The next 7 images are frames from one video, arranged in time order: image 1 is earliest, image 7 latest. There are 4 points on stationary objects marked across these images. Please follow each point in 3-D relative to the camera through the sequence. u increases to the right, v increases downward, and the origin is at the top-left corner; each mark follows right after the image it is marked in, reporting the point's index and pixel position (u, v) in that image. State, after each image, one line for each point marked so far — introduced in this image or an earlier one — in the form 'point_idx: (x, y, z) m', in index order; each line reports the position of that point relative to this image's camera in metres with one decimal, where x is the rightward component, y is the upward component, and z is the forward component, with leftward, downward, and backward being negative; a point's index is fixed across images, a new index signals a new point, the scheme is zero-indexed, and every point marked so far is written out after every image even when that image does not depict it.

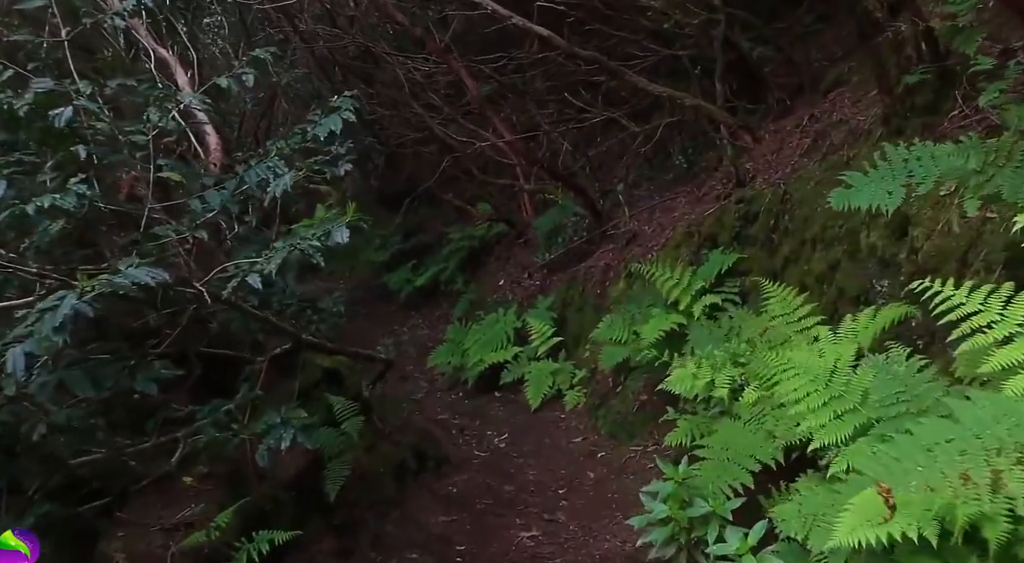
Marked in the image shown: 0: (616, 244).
0: (+1.2, +0.4, +10.3) m
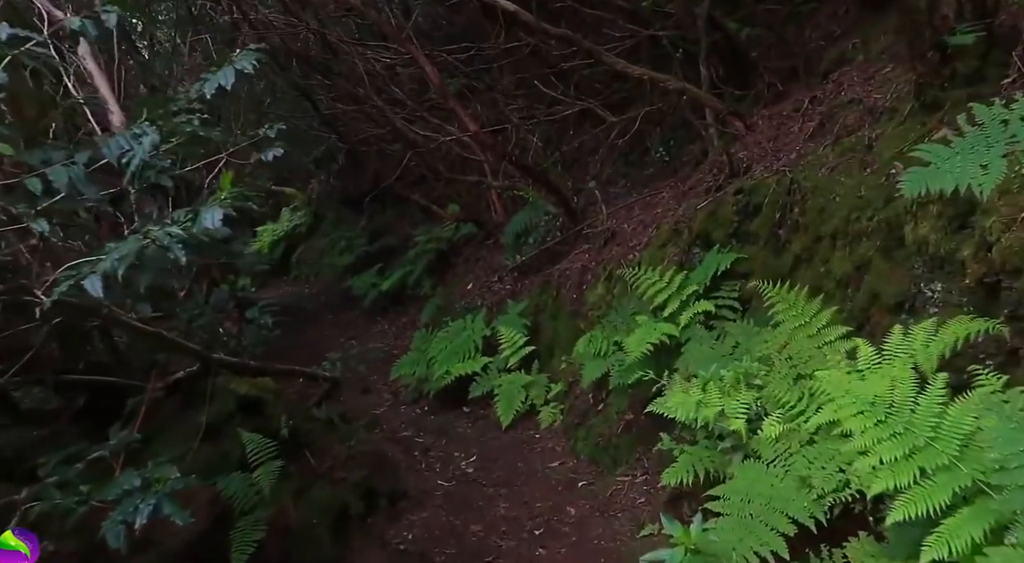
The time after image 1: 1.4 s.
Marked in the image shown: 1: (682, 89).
0: (+0.8, +0.4, +9.5) m
1: (+1.4, +1.6, +7.5) m
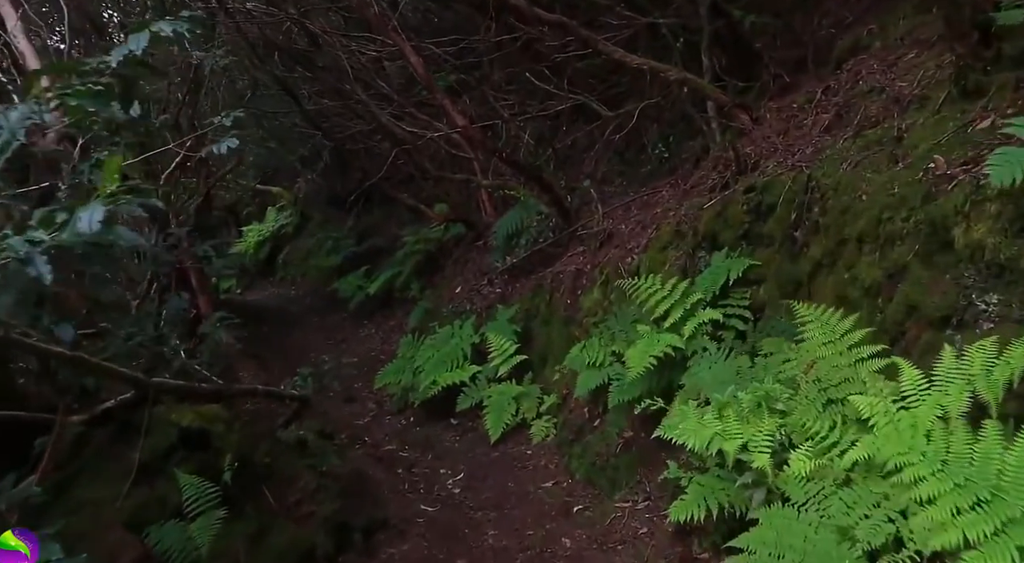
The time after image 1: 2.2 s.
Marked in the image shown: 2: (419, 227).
0: (+0.7, +0.4, +9.0) m
1: (+1.3, +1.6, +7.0) m
2: (-1.5, +0.9, +14.5) m
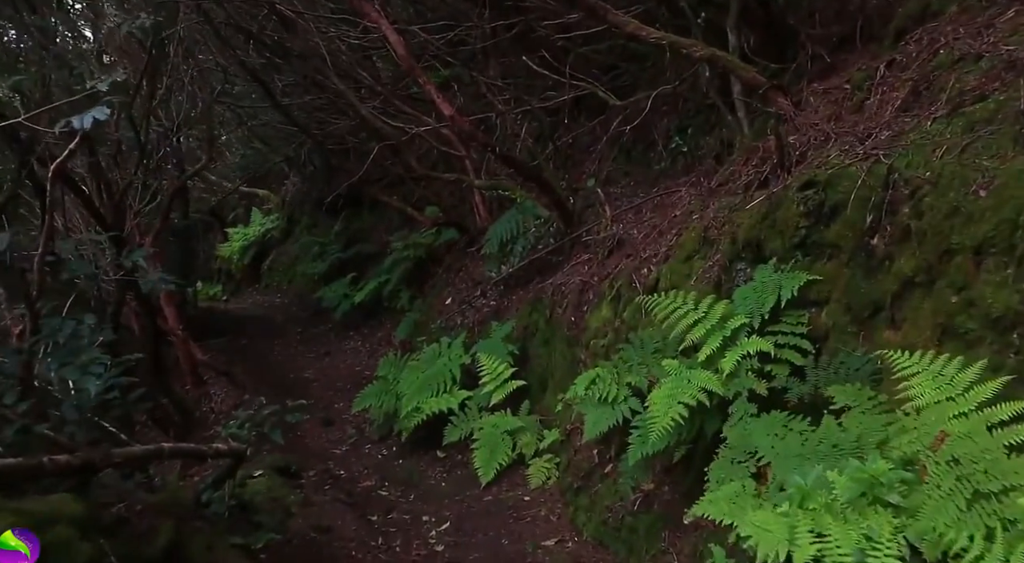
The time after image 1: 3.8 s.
0: (+0.7, +0.2, +7.9) m
1: (+1.3, +1.5, +5.8) m
2: (-1.5, +0.8, +13.3) m
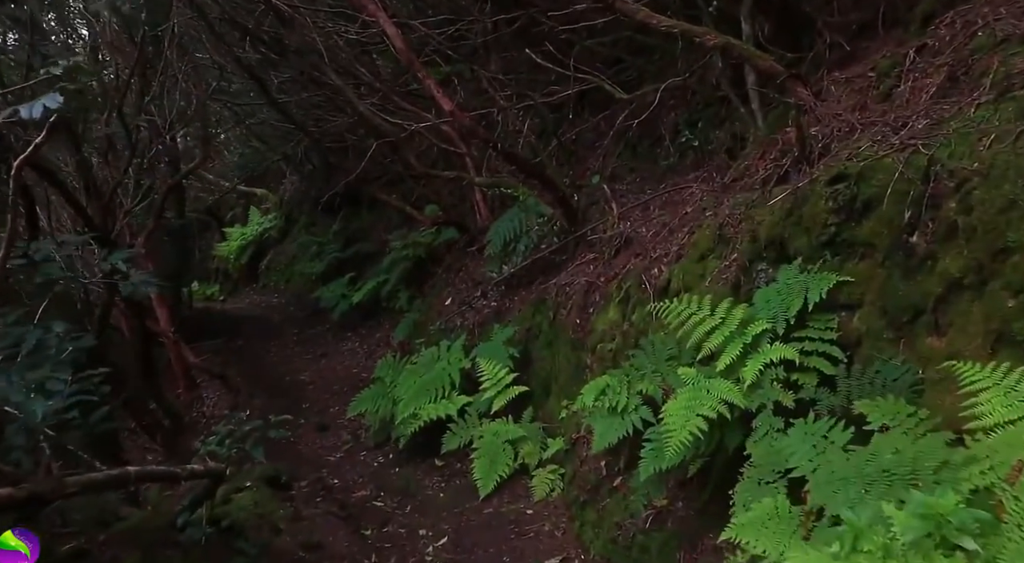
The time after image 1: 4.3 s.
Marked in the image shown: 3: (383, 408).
0: (+0.7, +0.2, +7.5) m
1: (+1.3, +1.4, +5.5) m
2: (-1.5, +0.8, +13.0) m
3: (-1.2, -1.2, +8.2) m
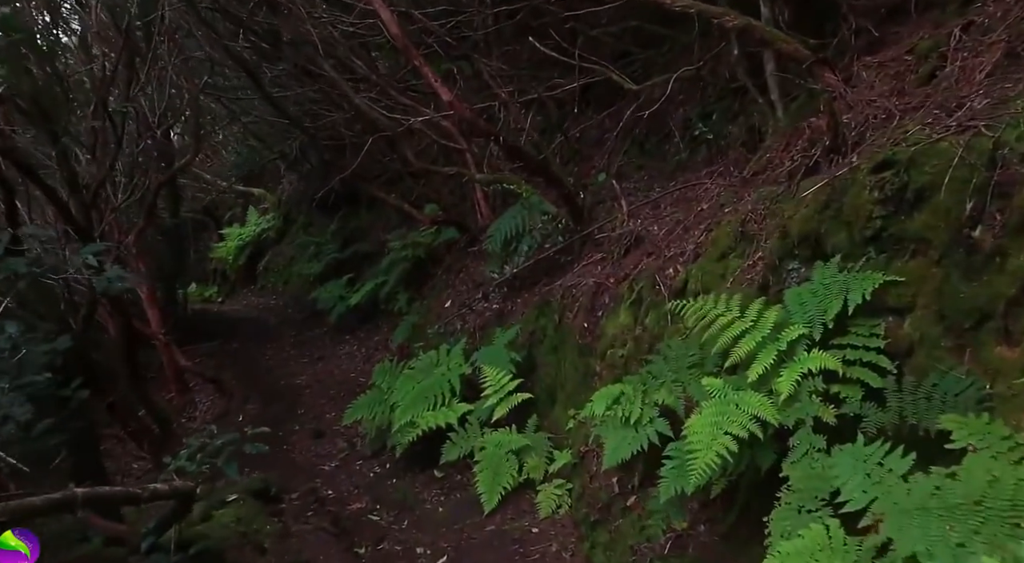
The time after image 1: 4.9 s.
0: (+0.7, +0.2, +7.1) m
1: (+1.3, +1.4, +5.1) m
2: (-1.5, +0.7, +12.6) m
3: (-1.1, -1.2, +7.8) m
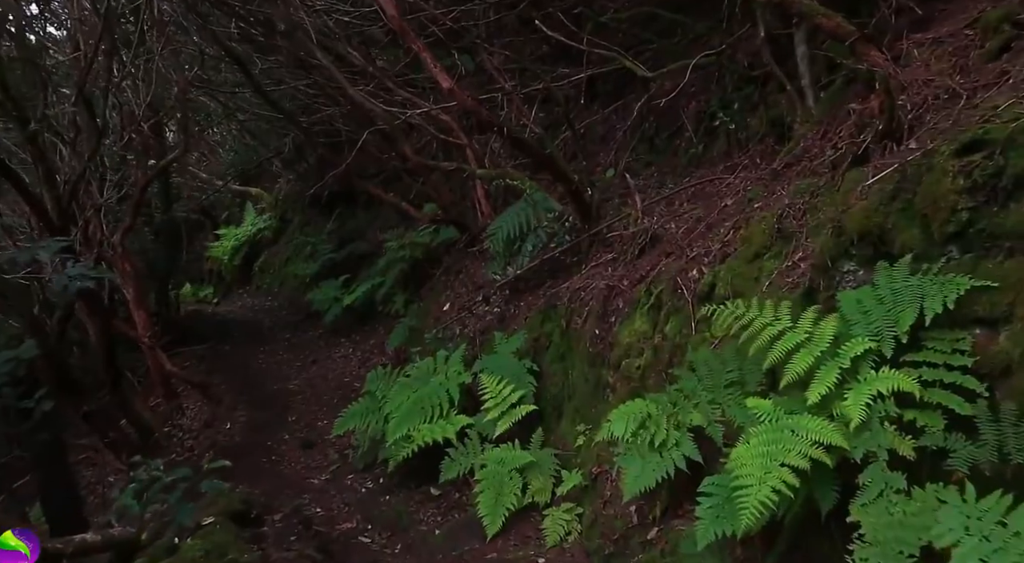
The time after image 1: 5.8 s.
0: (+0.8, +0.2, +6.6) m
1: (+1.4, +1.4, +4.6) m
2: (-1.5, +0.7, +12.0) m
3: (-1.1, -1.2, +7.2) m
